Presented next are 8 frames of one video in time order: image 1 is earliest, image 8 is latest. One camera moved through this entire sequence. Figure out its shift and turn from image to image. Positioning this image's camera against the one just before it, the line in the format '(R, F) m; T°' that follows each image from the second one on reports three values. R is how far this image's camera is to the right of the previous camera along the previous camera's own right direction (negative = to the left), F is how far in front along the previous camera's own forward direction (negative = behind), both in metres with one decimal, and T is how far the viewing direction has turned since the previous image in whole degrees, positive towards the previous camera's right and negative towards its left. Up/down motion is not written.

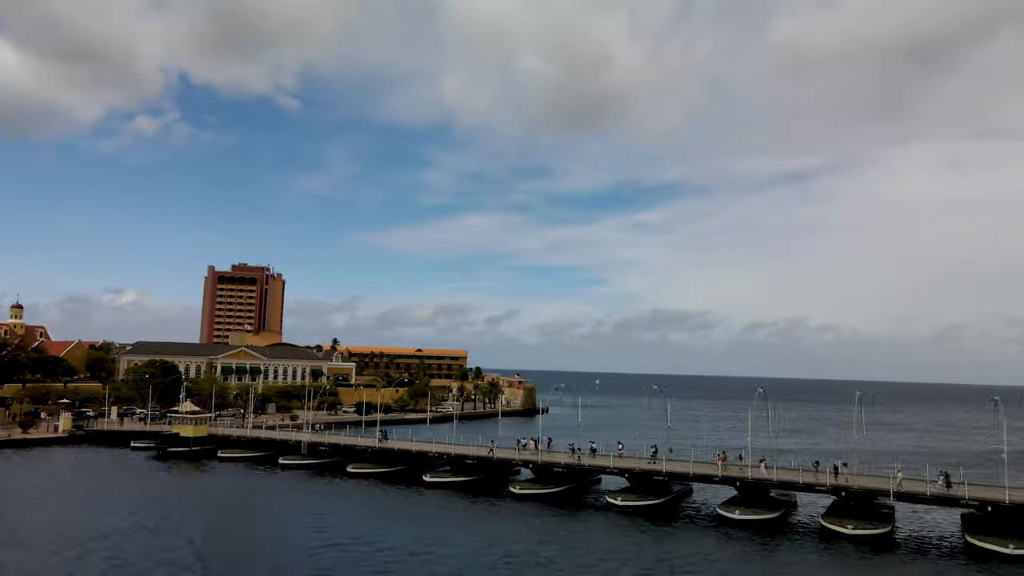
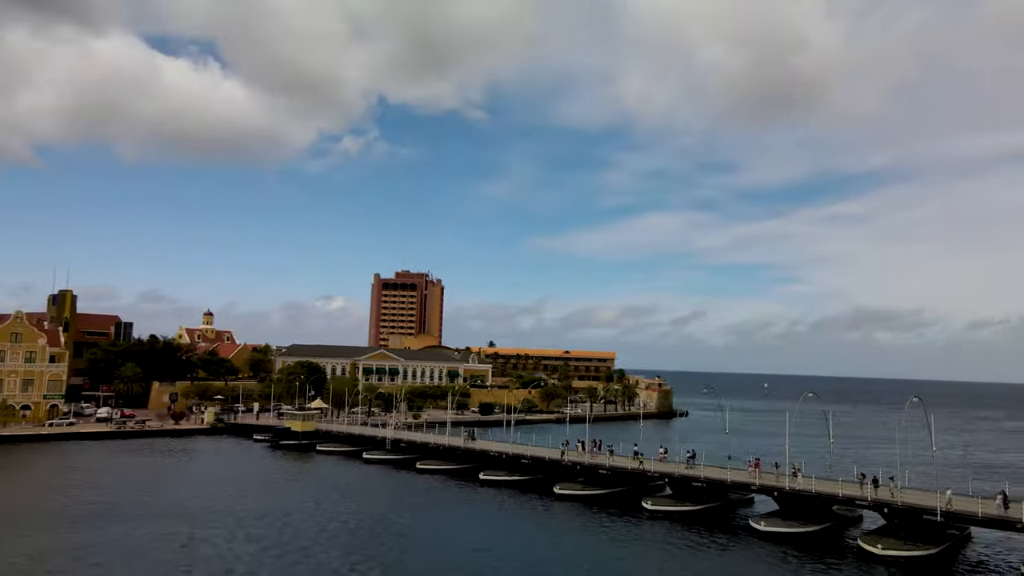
(+9.5, 0.0) m; -14°
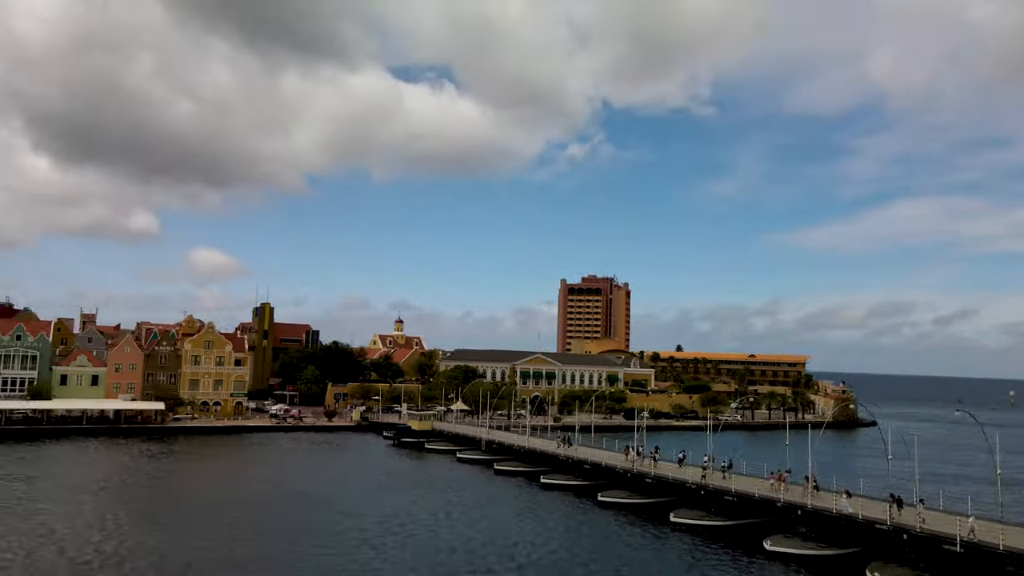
(+12.5, +0.2) m; -17°
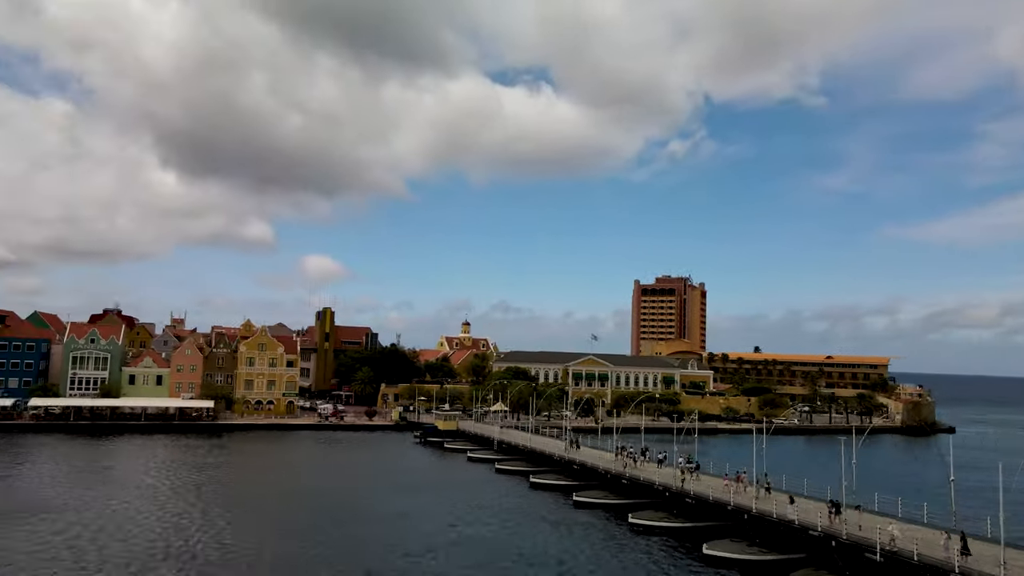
(+8.5, -0.7) m; -8°
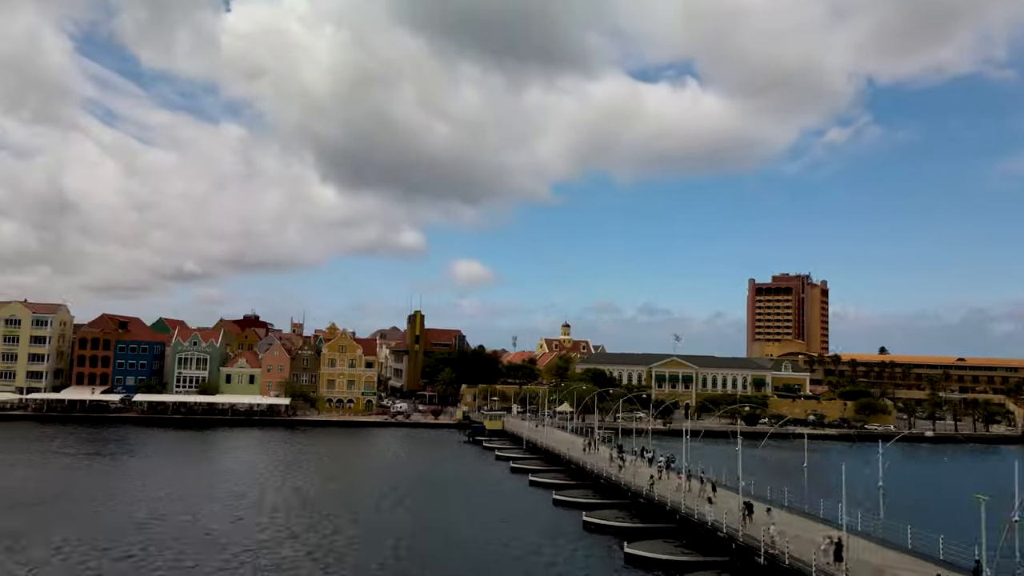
(+11.5, -0.5) m; -11°
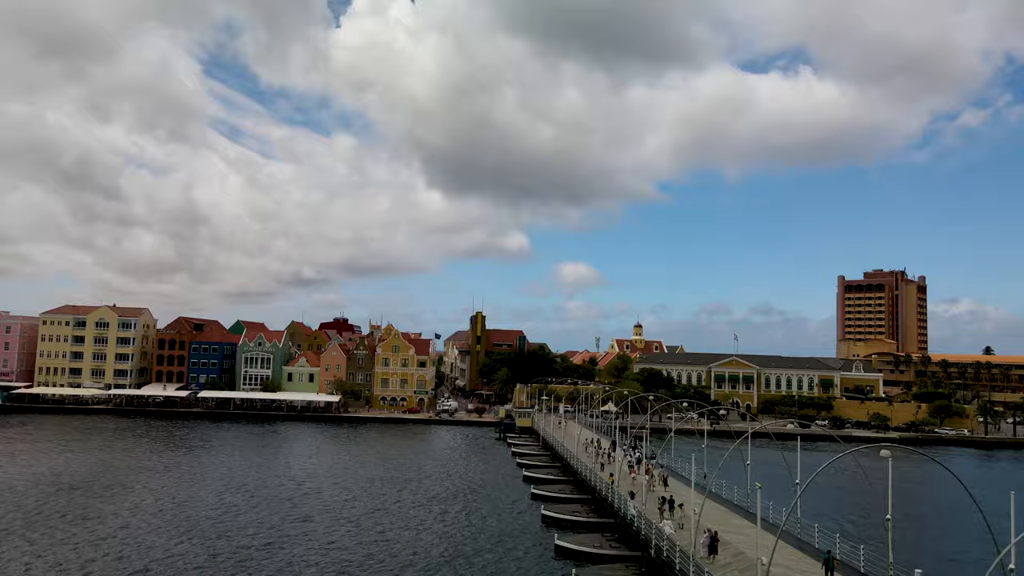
(+9.1, -0.6) m; -8°
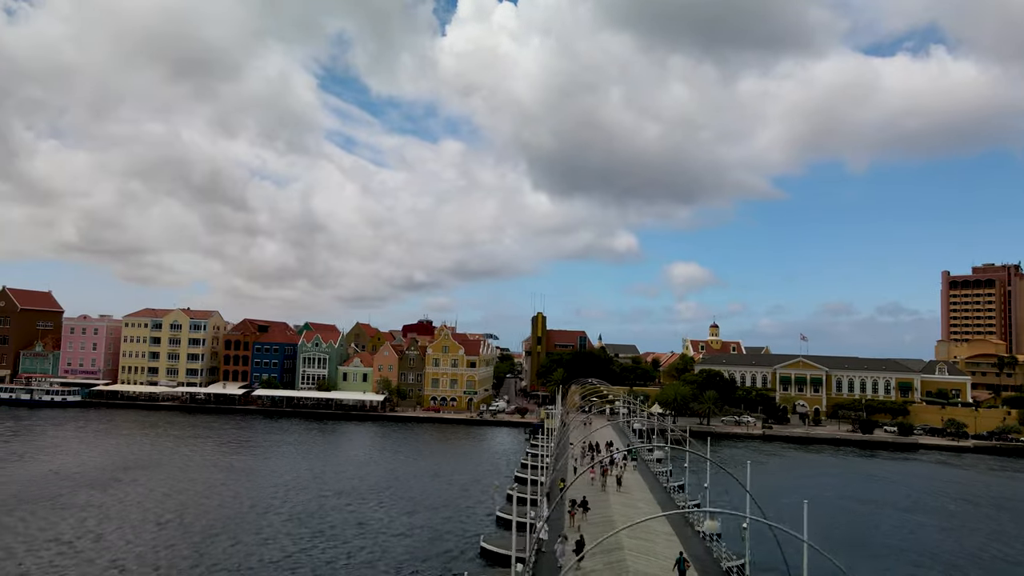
(+9.3, +1.4) m; -9°
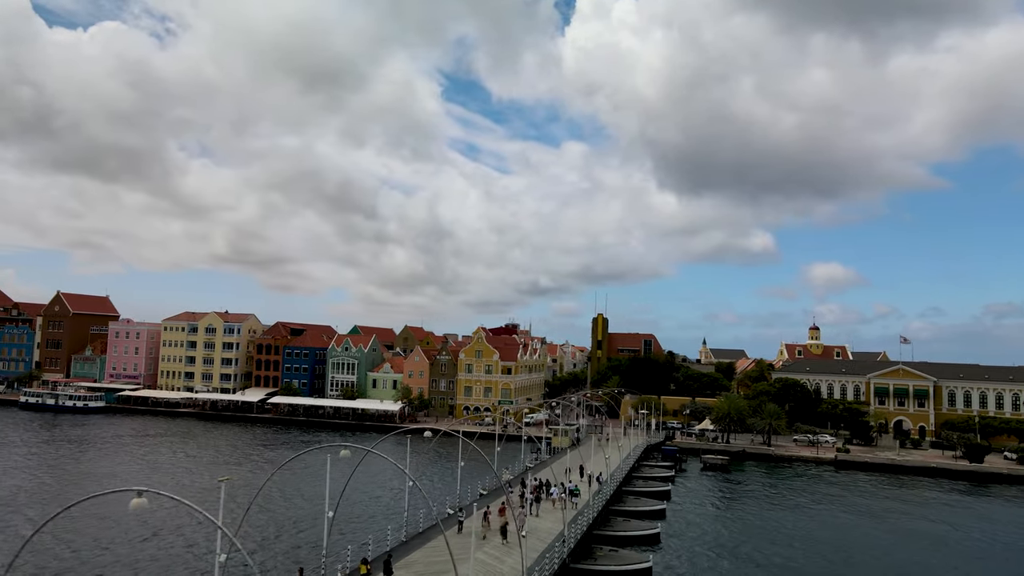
(+12.2, +12.6) m; -10°
